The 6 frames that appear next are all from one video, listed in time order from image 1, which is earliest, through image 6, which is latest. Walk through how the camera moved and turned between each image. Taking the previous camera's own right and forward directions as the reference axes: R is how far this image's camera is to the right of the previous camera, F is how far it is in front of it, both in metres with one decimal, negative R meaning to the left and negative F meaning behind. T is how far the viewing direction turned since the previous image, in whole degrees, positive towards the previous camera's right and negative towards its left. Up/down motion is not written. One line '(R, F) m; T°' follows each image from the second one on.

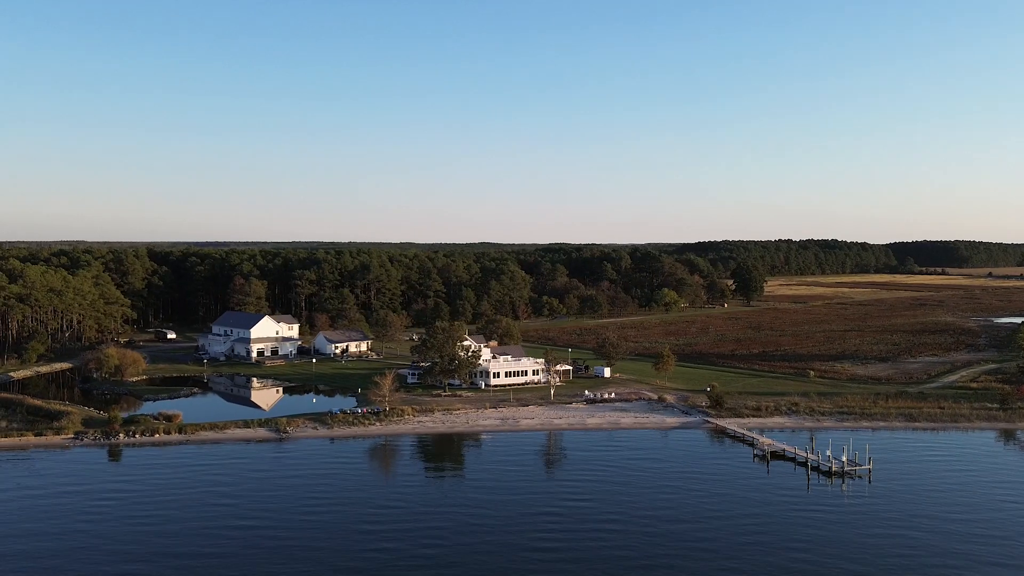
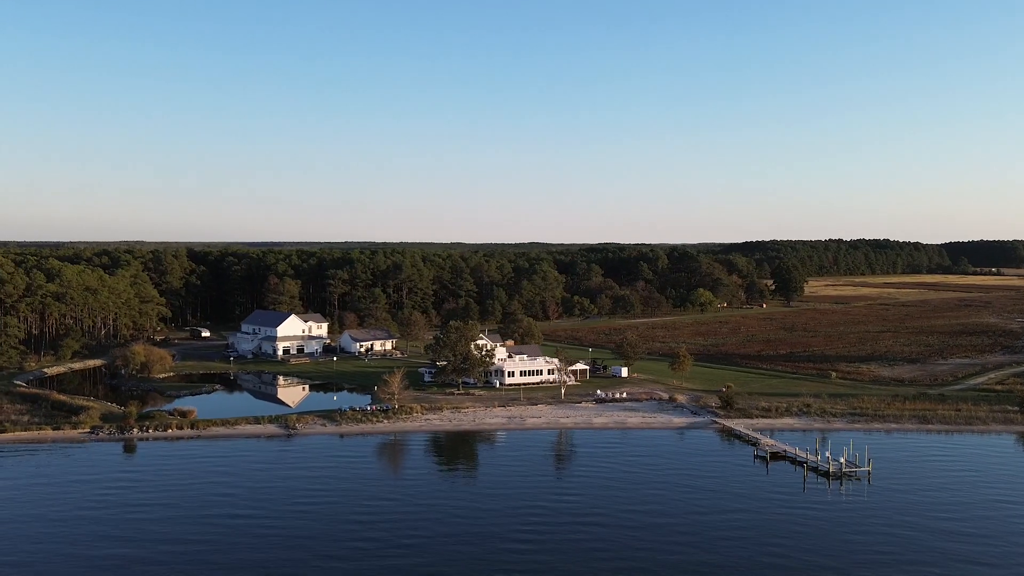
(+1.8, 0.0) m; -2°
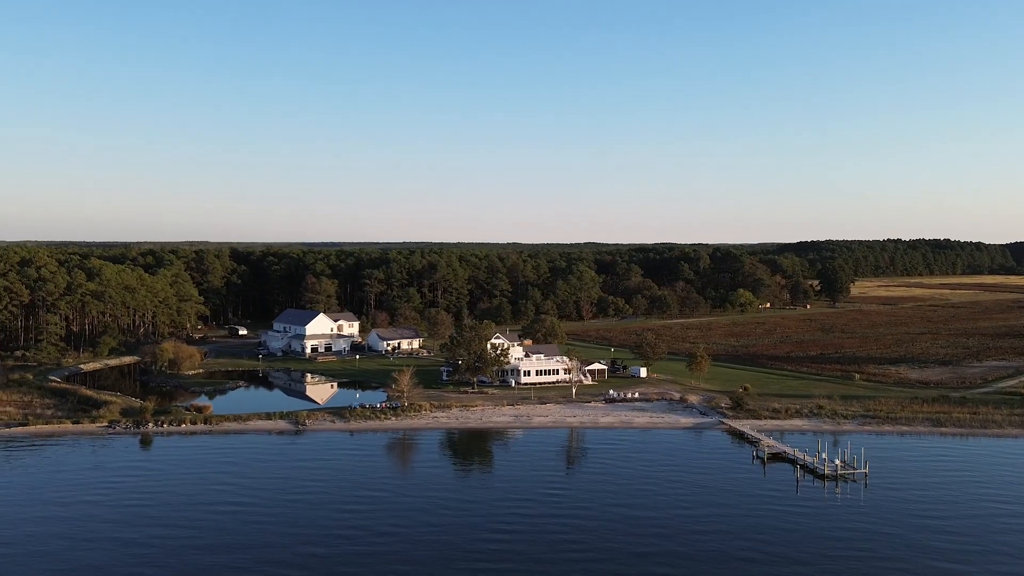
(+2.0, -0.1) m; -3°
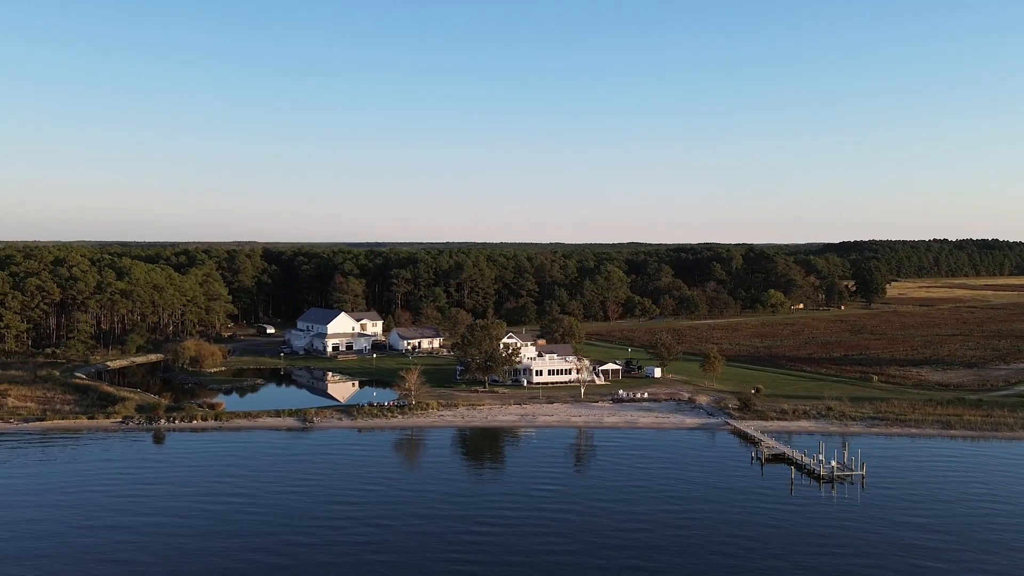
(+1.5, -0.2) m; -2°
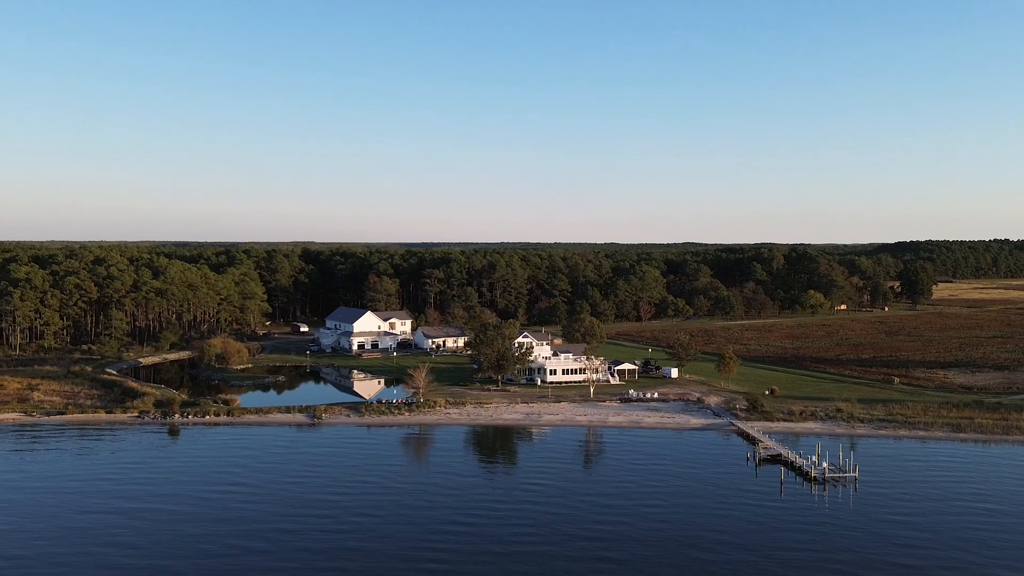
(+2.0, -0.3) m; -3°
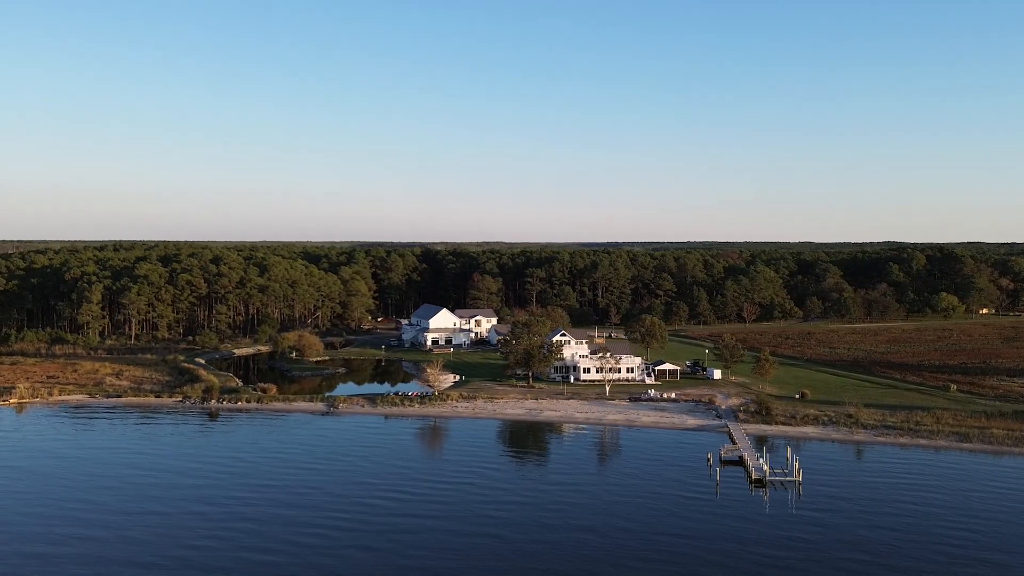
(+7.4, -1.1) m; -8°
